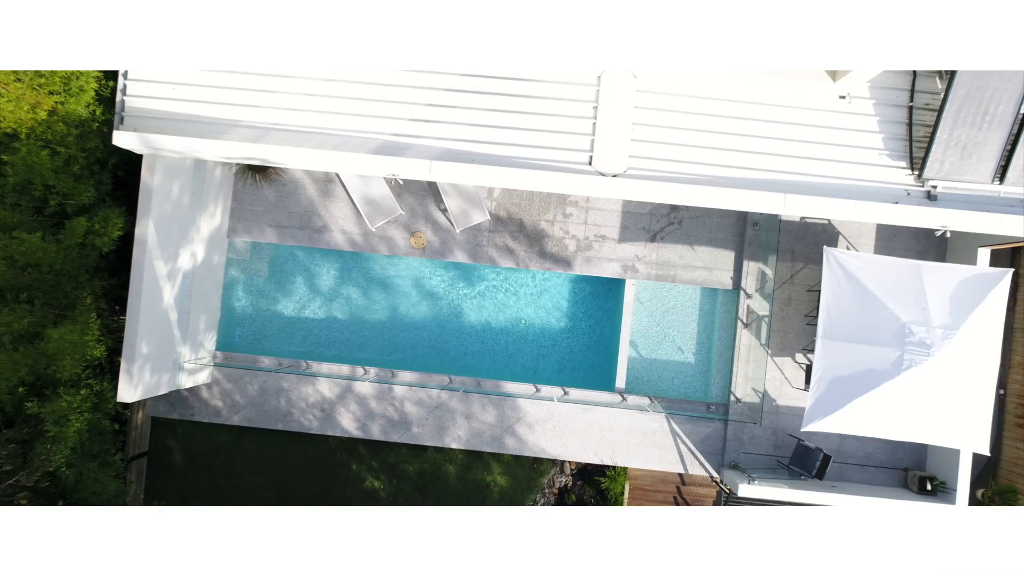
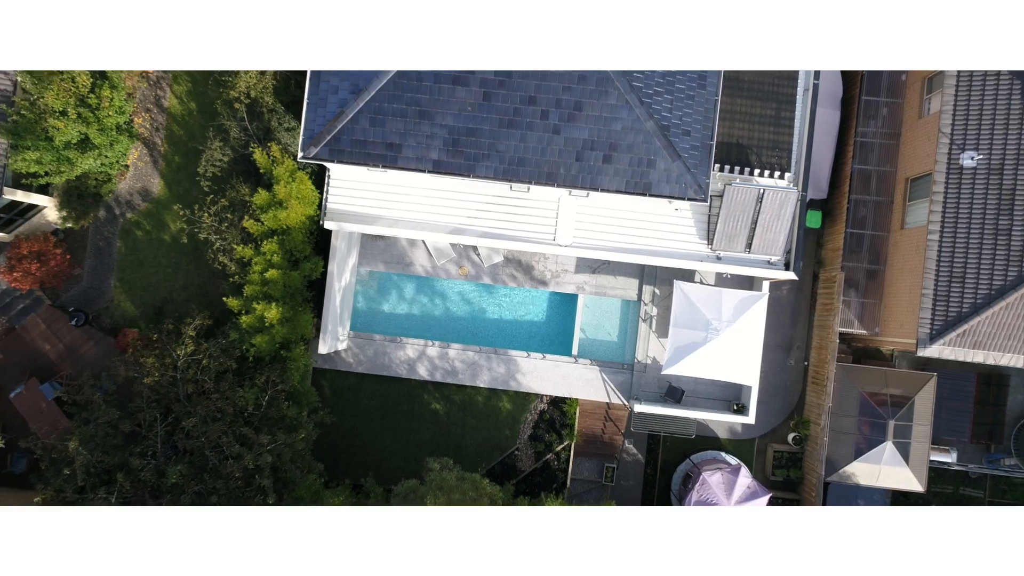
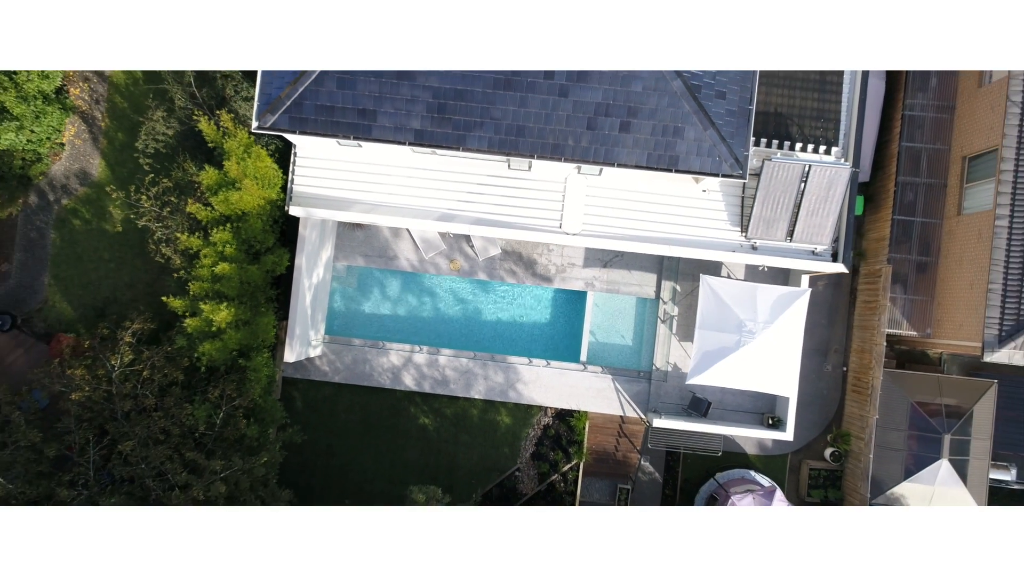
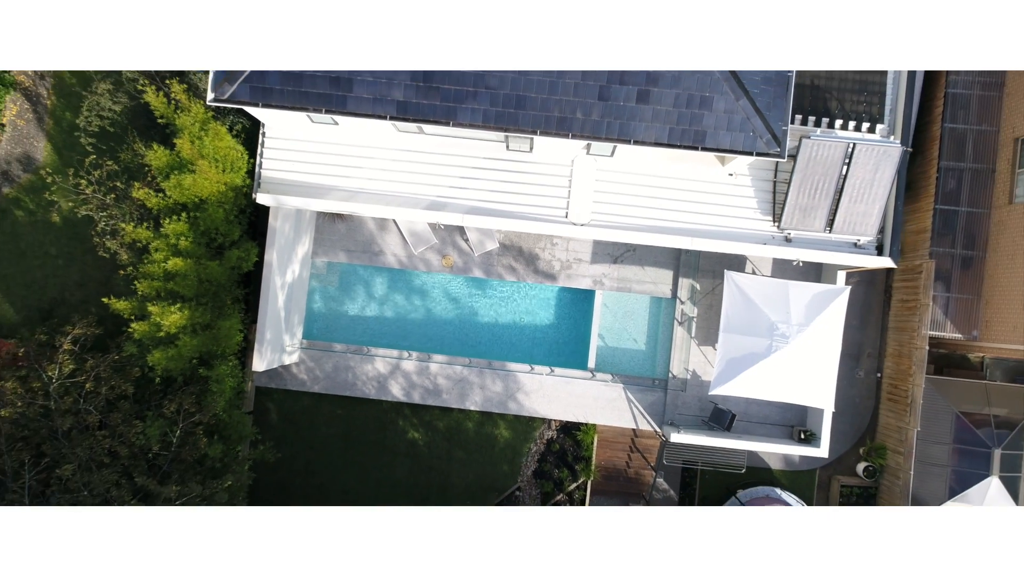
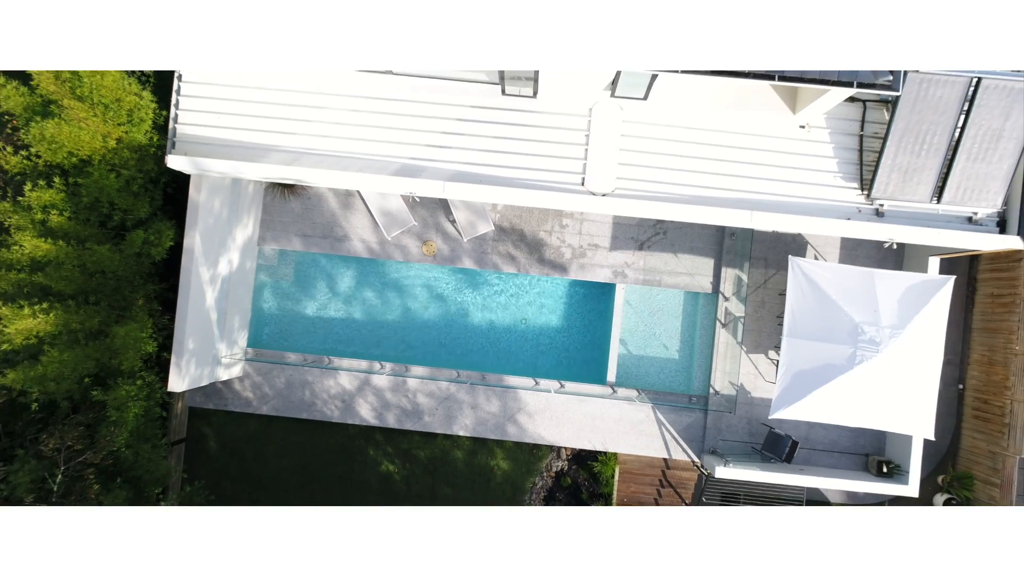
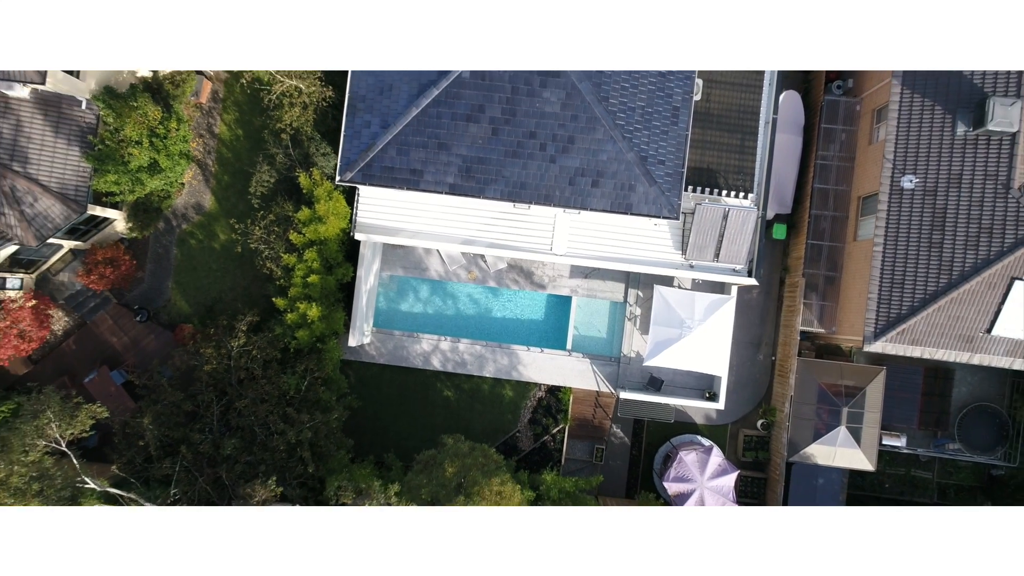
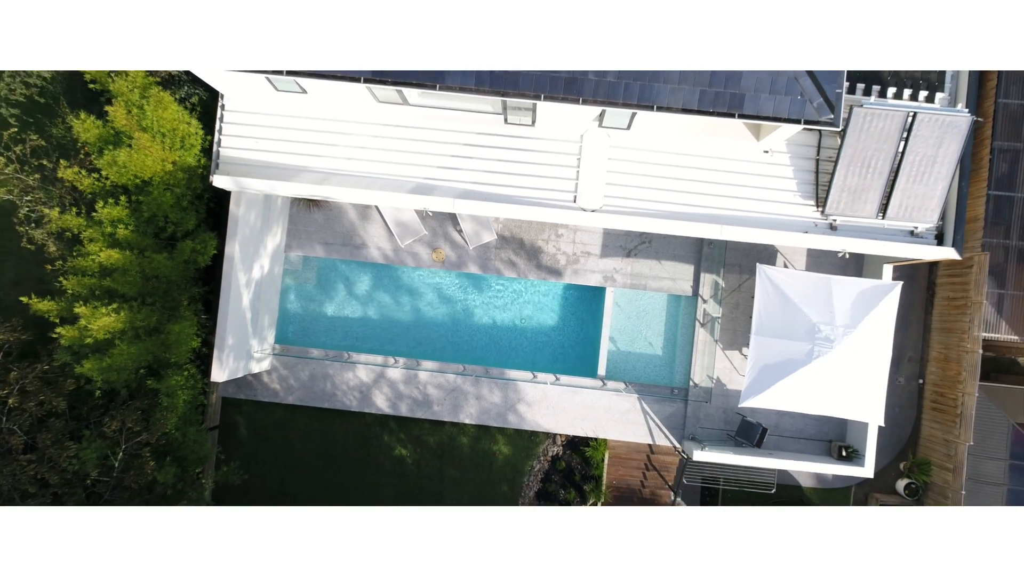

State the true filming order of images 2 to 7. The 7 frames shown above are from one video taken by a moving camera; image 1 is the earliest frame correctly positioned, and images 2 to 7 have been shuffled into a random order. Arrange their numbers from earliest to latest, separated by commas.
5, 7, 4, 3, 2, 6
